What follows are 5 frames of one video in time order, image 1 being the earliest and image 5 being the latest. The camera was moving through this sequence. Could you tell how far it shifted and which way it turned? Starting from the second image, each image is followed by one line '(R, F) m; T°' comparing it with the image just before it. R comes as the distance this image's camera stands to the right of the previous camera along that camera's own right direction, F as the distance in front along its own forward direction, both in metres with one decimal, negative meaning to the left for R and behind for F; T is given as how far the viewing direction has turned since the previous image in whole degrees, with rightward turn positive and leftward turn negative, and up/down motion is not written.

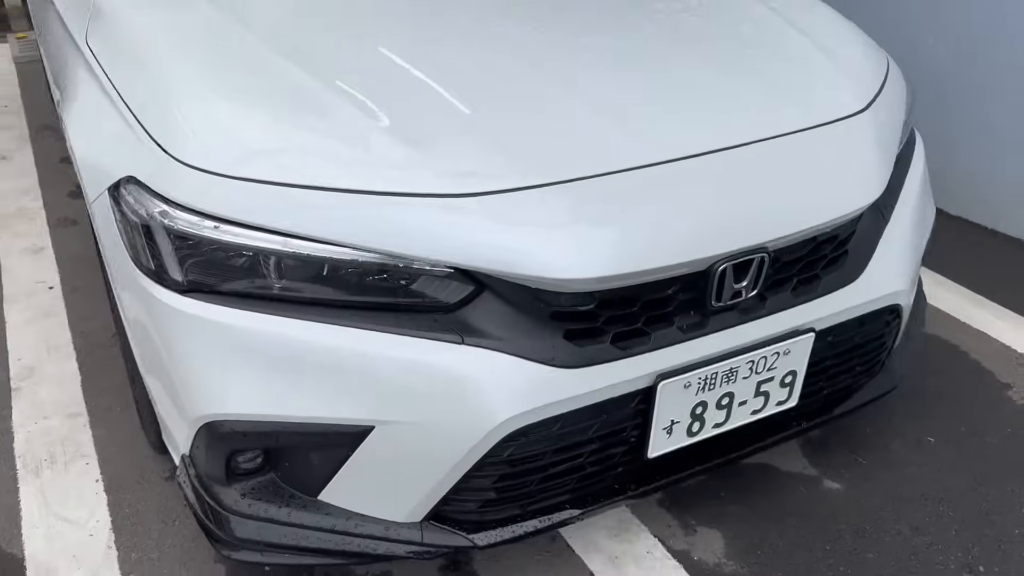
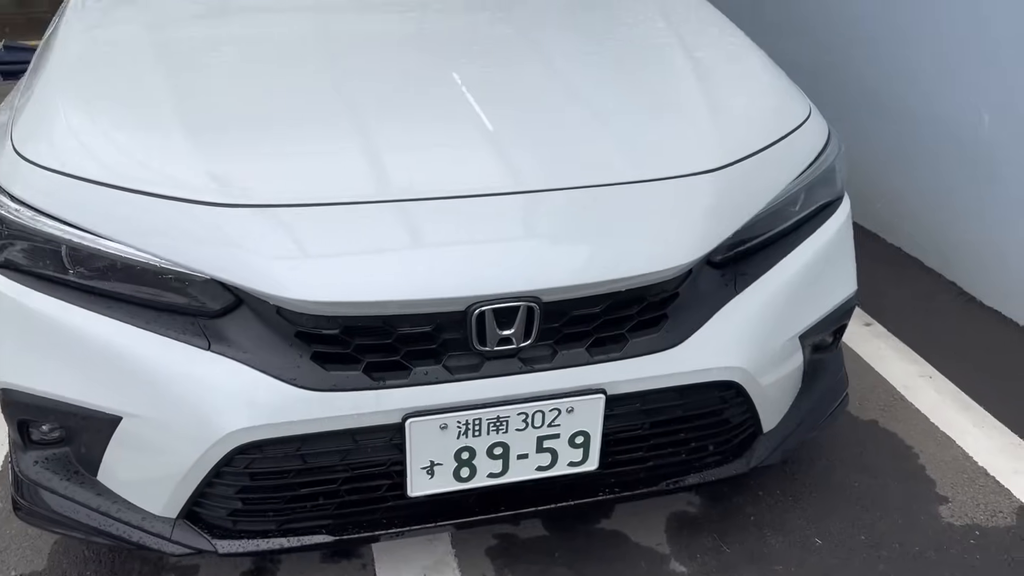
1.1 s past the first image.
(+0.7, +0.1) m; -12°
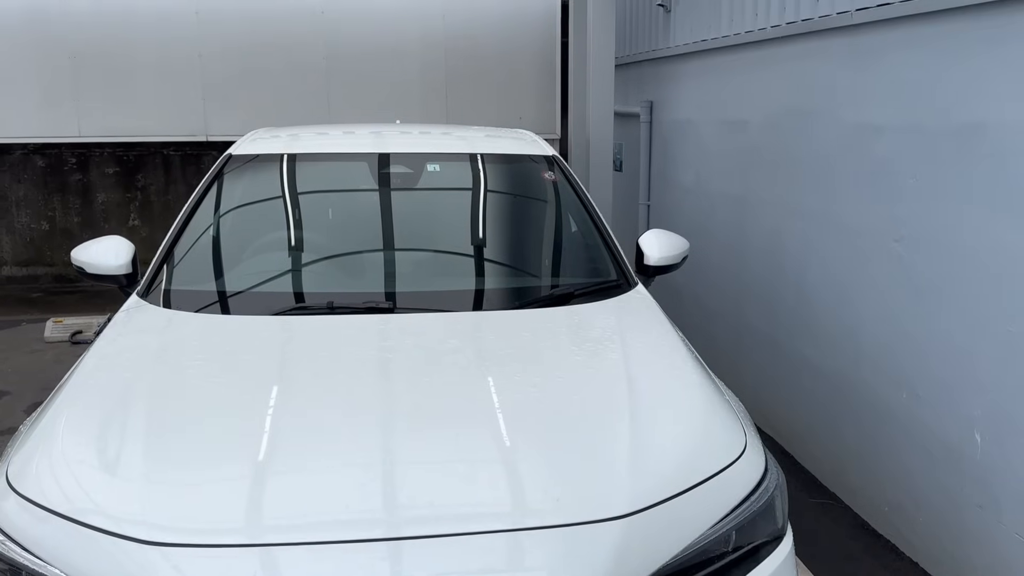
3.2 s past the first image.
(+0.3, -0.1) m; -7°
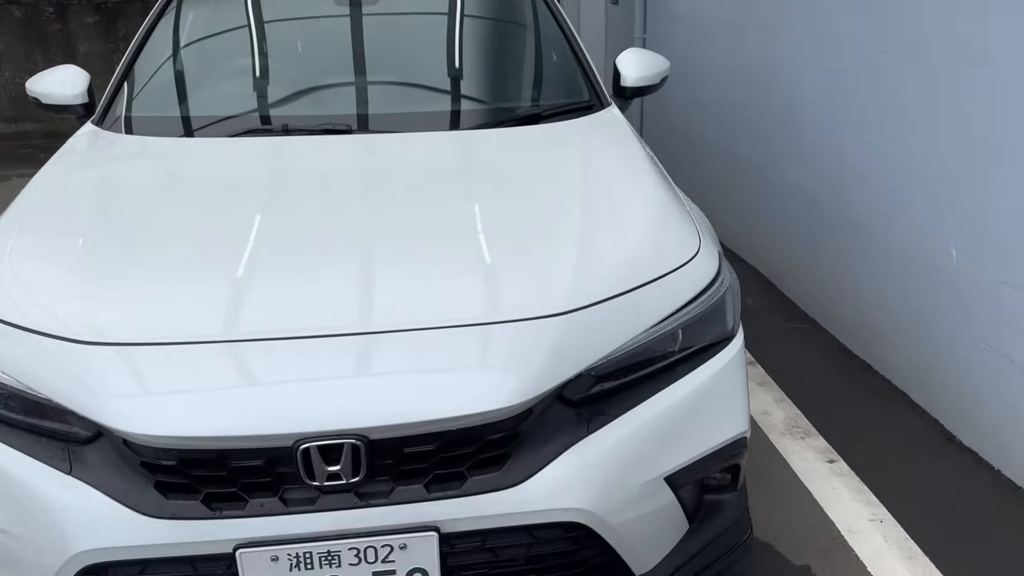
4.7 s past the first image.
(+0.1, 0.0) m; -1°
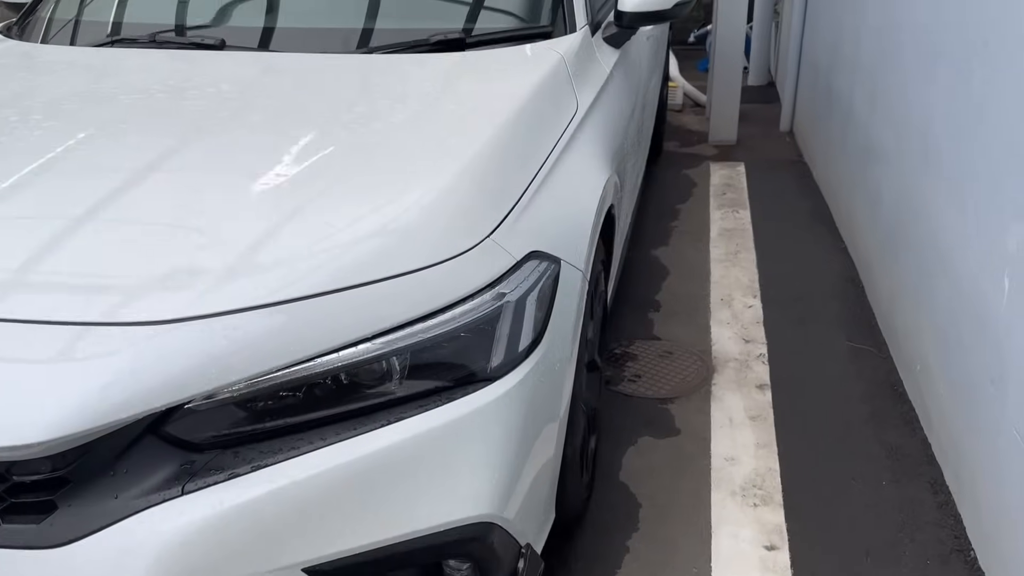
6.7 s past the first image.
(+0.9, +0.7) m; -16°
